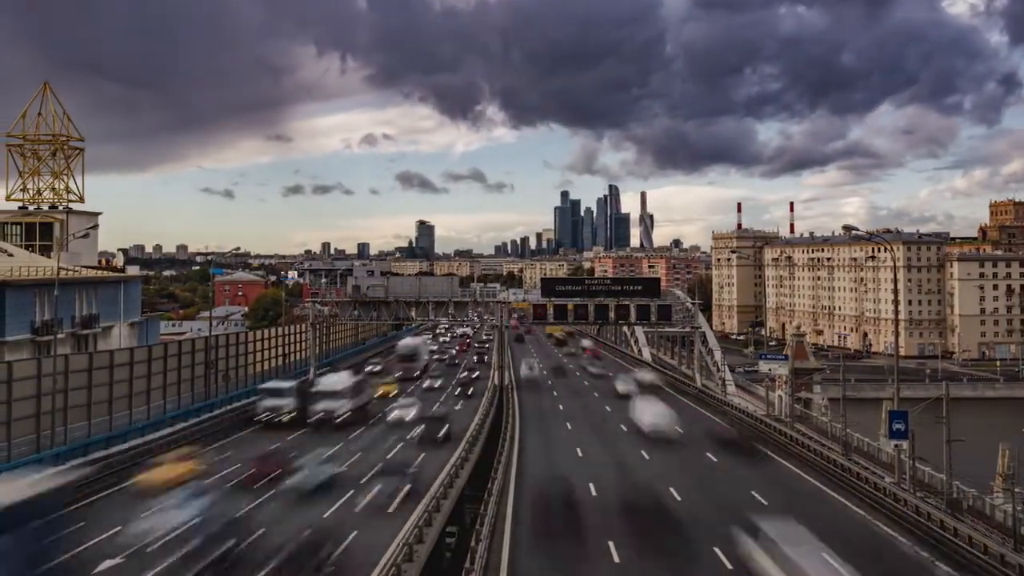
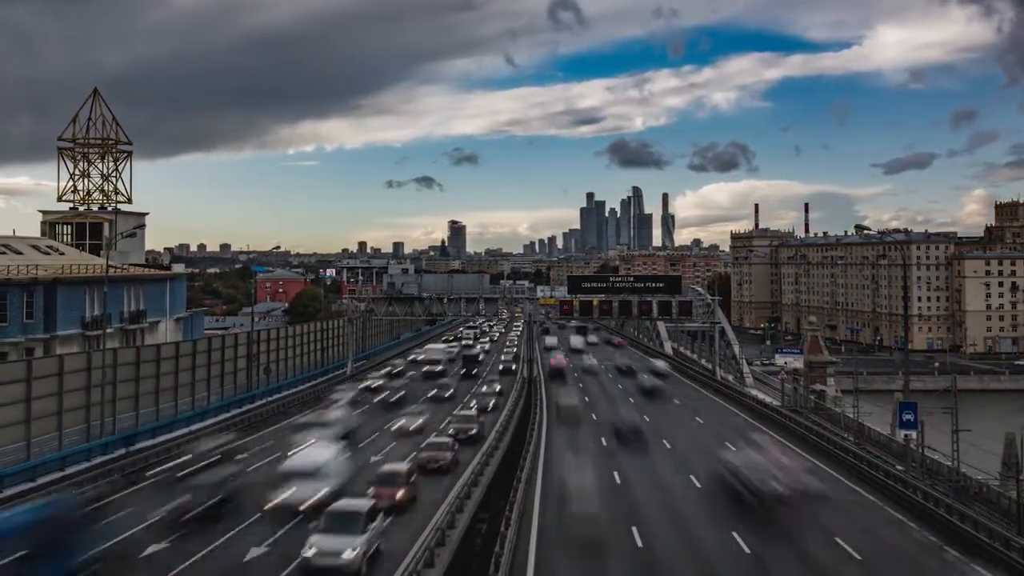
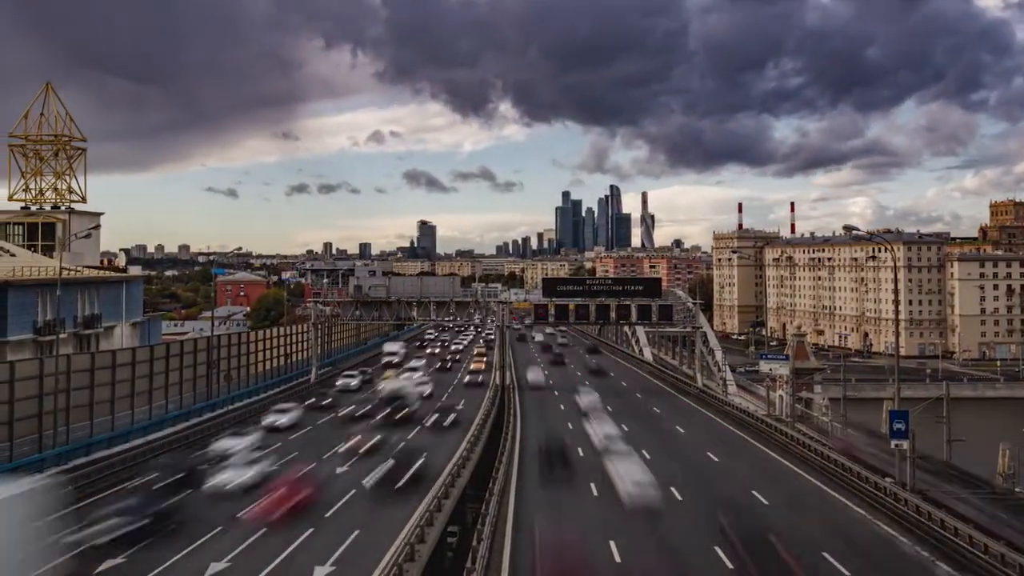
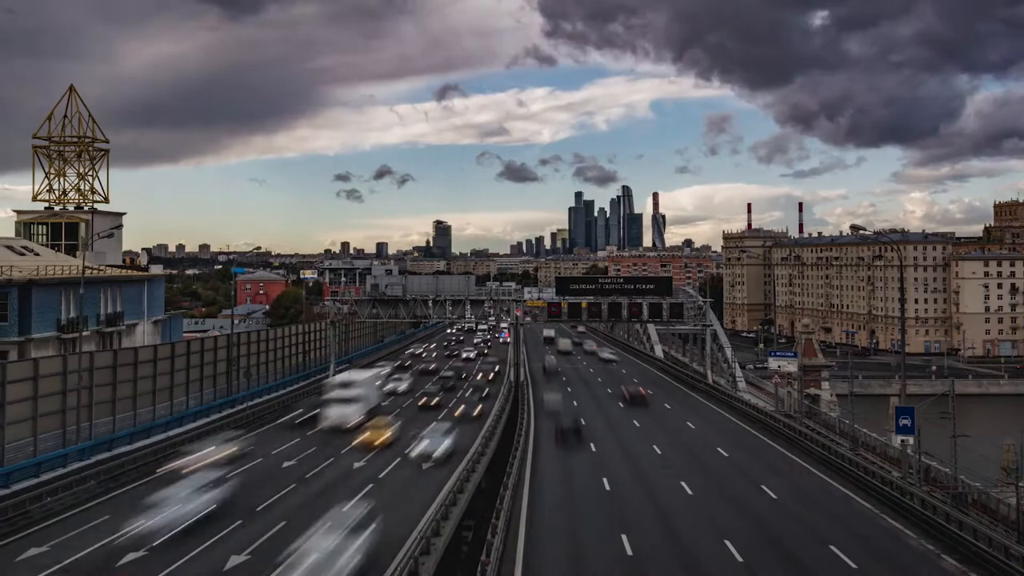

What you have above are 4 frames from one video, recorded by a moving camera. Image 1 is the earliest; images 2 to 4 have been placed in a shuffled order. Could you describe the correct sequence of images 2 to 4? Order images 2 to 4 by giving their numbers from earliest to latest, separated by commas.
3, 4, 2
